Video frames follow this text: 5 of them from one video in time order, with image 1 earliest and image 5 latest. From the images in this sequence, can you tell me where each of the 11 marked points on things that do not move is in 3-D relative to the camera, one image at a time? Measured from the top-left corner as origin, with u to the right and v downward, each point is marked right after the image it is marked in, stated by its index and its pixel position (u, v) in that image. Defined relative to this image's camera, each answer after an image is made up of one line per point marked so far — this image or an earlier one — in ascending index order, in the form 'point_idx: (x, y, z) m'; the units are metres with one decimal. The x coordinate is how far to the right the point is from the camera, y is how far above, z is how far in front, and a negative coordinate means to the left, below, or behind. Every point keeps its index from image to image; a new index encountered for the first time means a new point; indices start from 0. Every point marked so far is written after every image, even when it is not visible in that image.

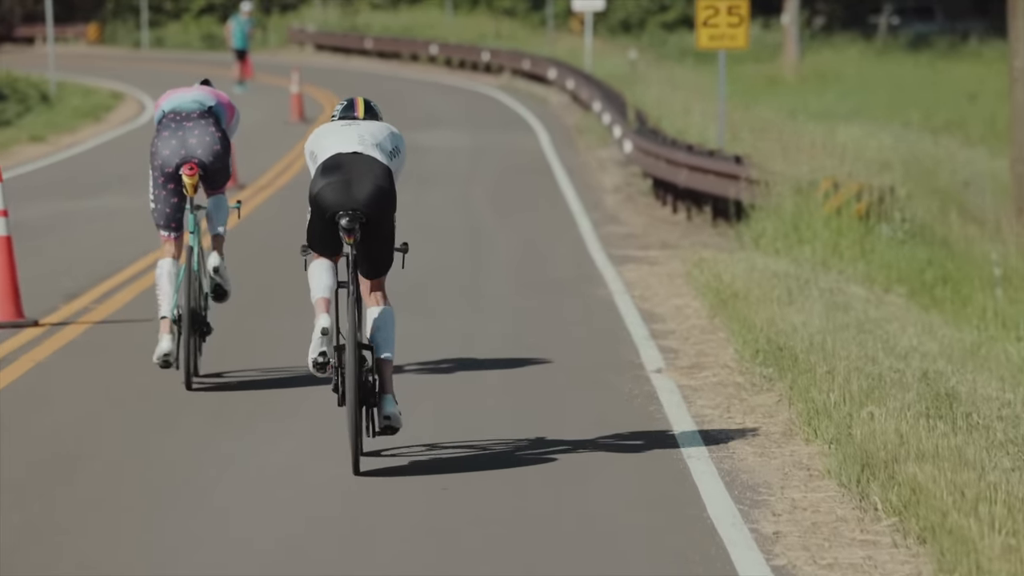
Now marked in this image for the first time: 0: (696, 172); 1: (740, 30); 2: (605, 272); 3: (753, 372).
0: (+1.3, +0.9, +17.9) m
1: (+1.8, +2.1, +19.4) m
2: (+0.6, +0.1, +14.9) m
3: (+1.0, -0.3, +9.9) m
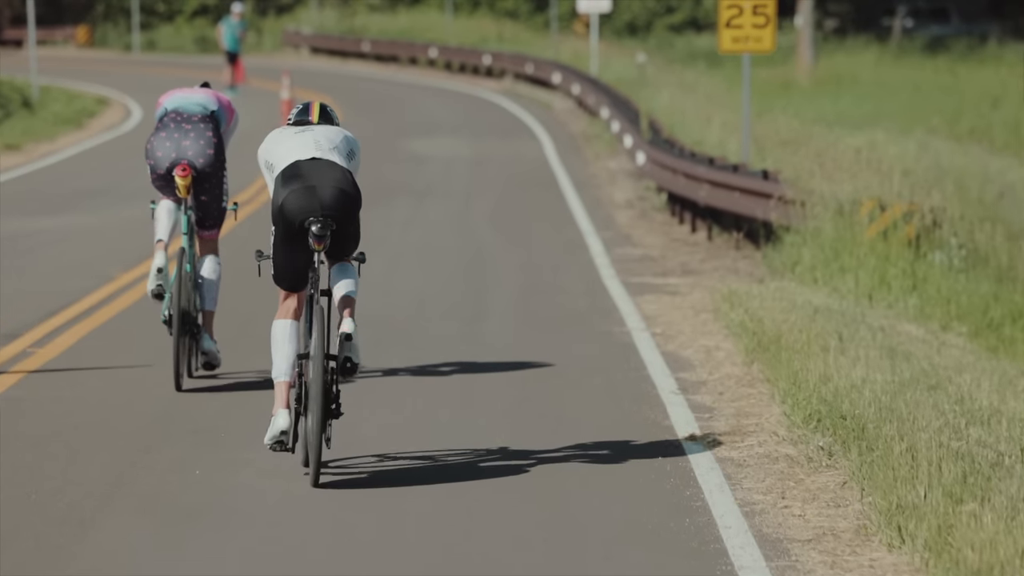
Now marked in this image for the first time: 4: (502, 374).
0: (+1.4, +0.7, +16.2) m
1: (+1.9, +1.9, +17.6) m
2: (+0.6, -0.1, +13.2) m
3: (+1.0, -0.5, +8.2) m
4: (0.0, -0.4, +10.7) m
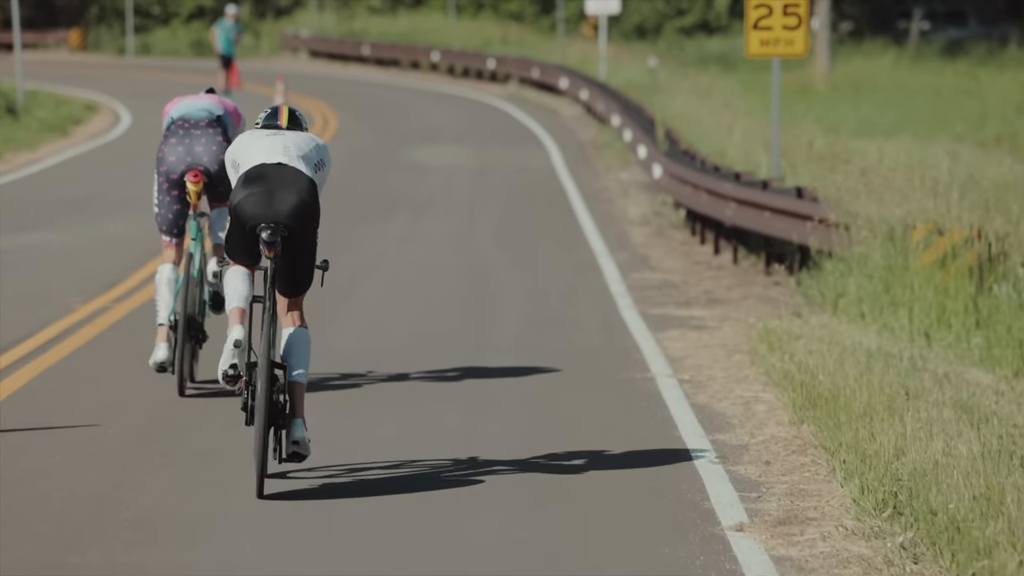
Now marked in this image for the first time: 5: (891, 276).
0: (+1.4, +0.5, +14.7) m
1: (+1.9, +1.7, +16.1) m
2: (+0.6, -0.3, +11.7) m
3: (+1.0, -0.7, +6.6) m
4: (0.0, -0.5, +9.2) m
5: (+1.8, +0.1, +11.7) m
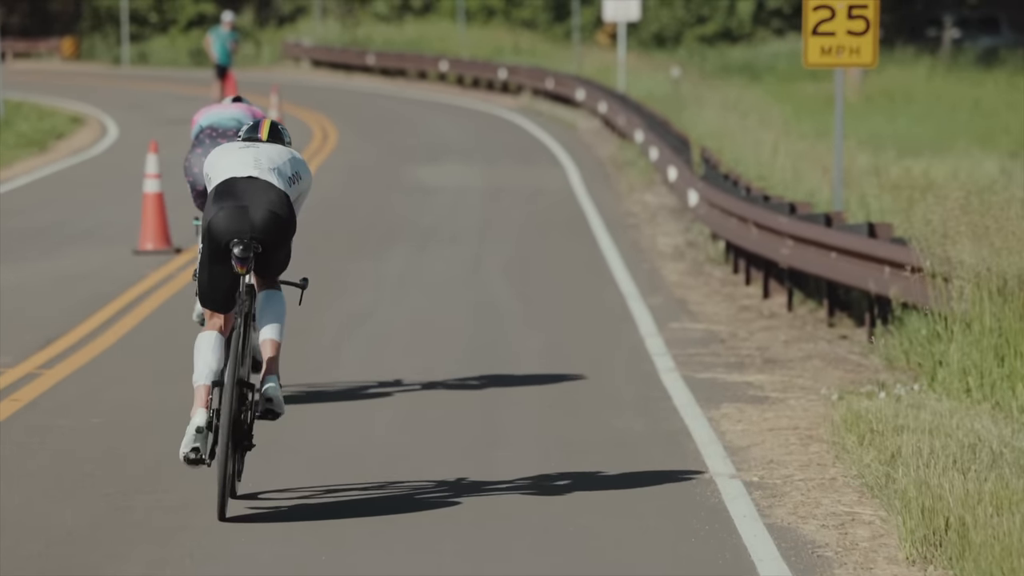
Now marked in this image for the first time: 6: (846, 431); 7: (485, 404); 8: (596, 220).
0: (+1.5, +0.2, +12.3) m
1: (+2.0, +1.4, +13.8) m
2: (+0.7, -0.5, +9.3) m
3: (+1.1, -0.9, +4.3) m
4: (+0.1, -0.8, +6.8) m
5: (+1.9, -0.2, +9.3) m
6: (+1.2, -0.5, +8.7) m
7: (-0.1, -0.5, +10.1) m
8: (+0.7, +0.5, +19.3) m
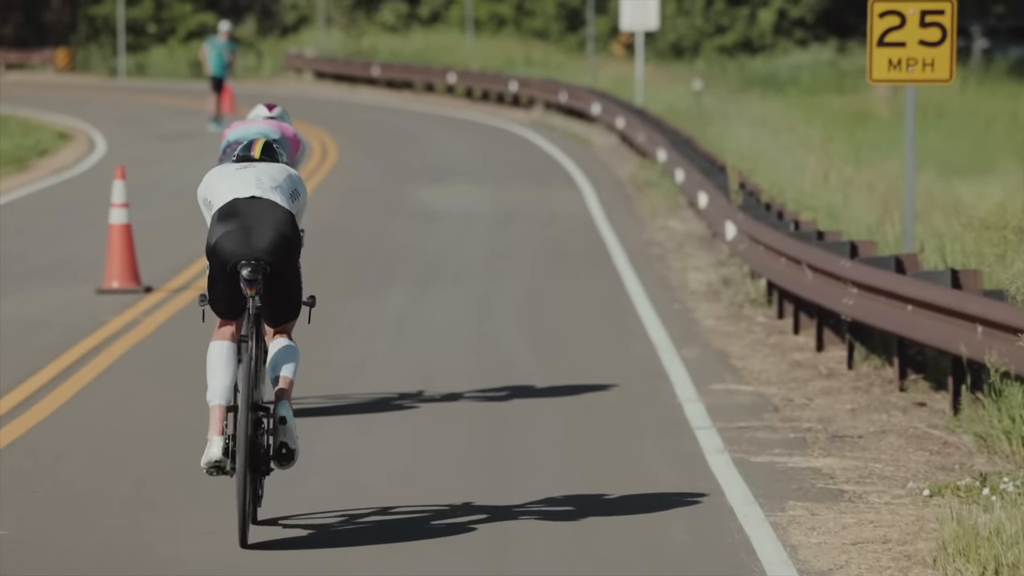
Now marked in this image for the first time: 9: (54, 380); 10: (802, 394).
0: (+1.5, 0.0, +10.4) m
1: (+2.0, +1.2, +11.8) m
2: (+0.8, -0.8, +7.4) m
3: (+1.1, -1.1, +2.4) m
4: (+0.1, -1.0, +4.9) m
5: (+1.9, -0.4, +7.4) m
6: (+1.2, -0.7, +6.7) m
7: (-0.1, -0.7, +8.1) m
8: (+0.7, +0.3, +17.4) m
9: (-2.2, -0.5, +11.1) m
10: (+1.2, -0.5, +10.6) m
